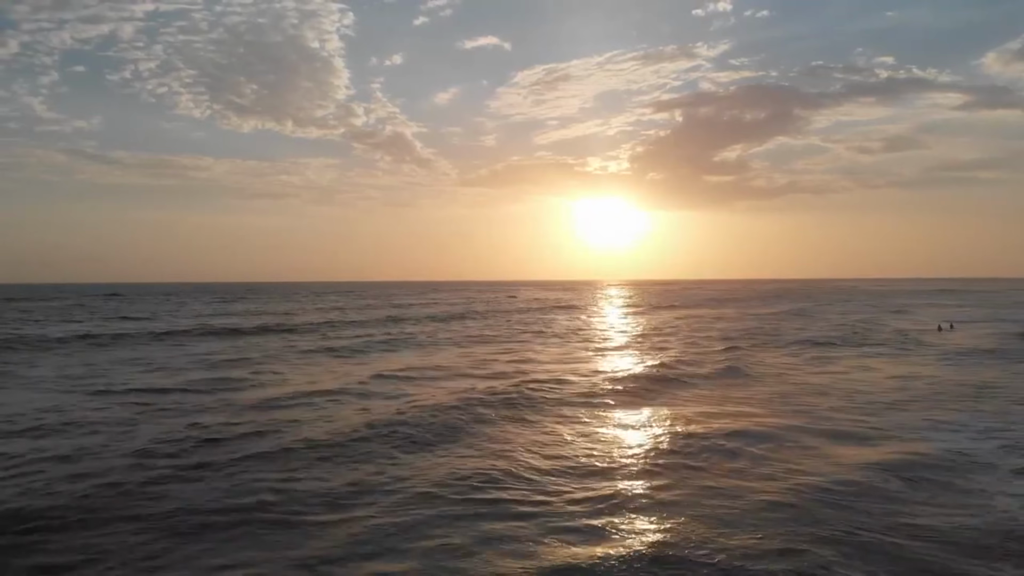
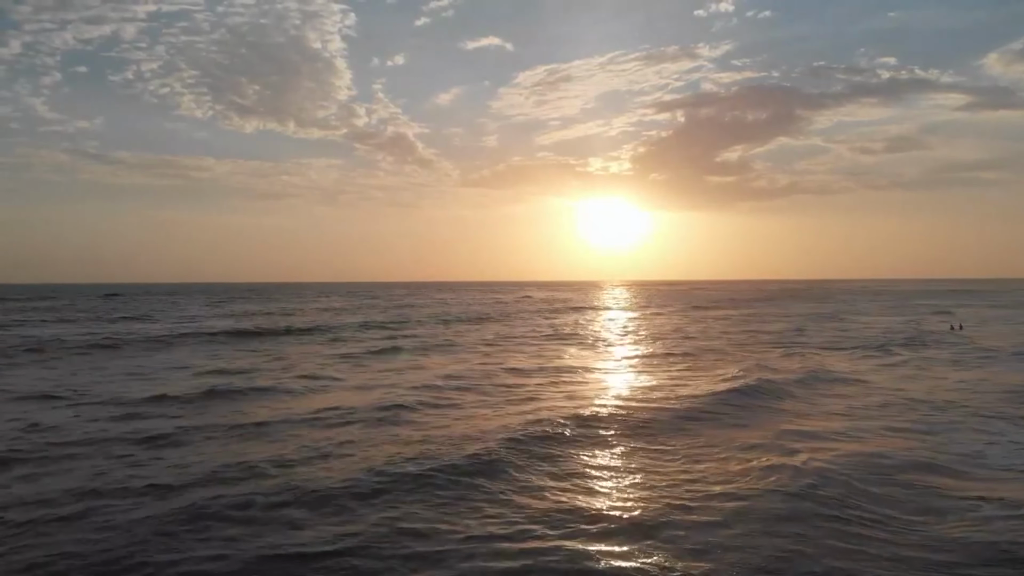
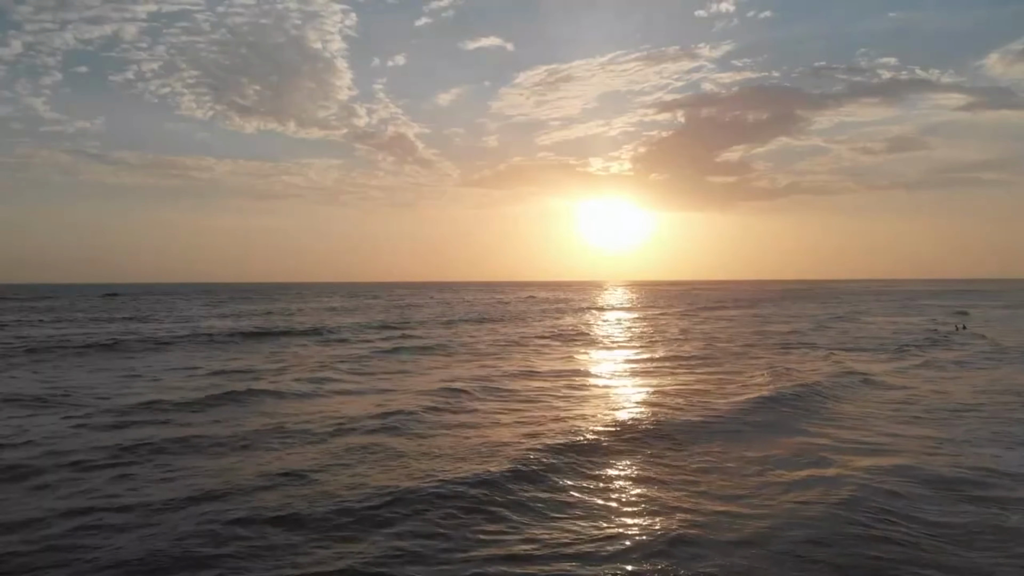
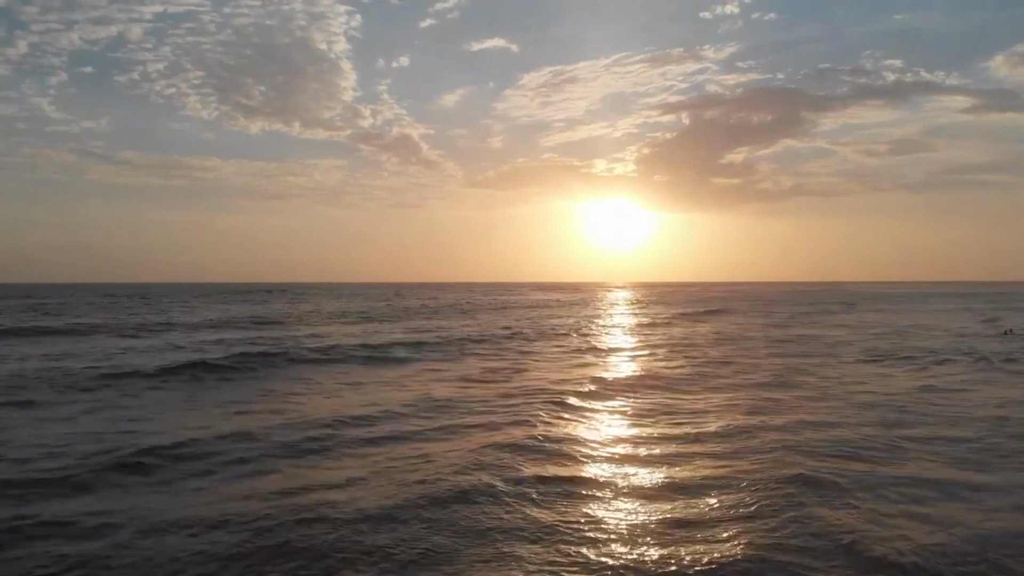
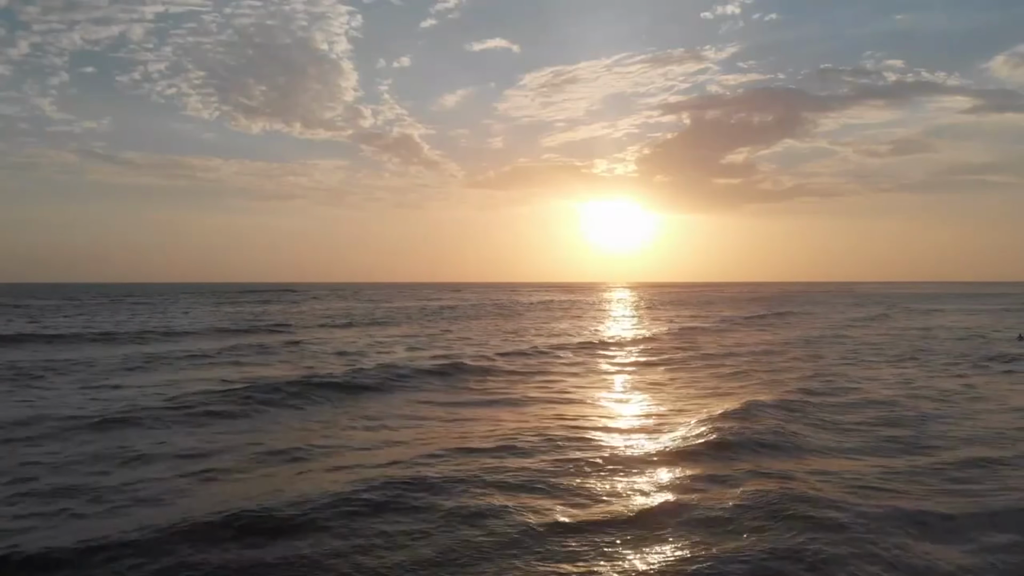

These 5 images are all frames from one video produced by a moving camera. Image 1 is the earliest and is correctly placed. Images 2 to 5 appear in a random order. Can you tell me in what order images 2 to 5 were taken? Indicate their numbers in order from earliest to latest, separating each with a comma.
2, 3, 4, 5
